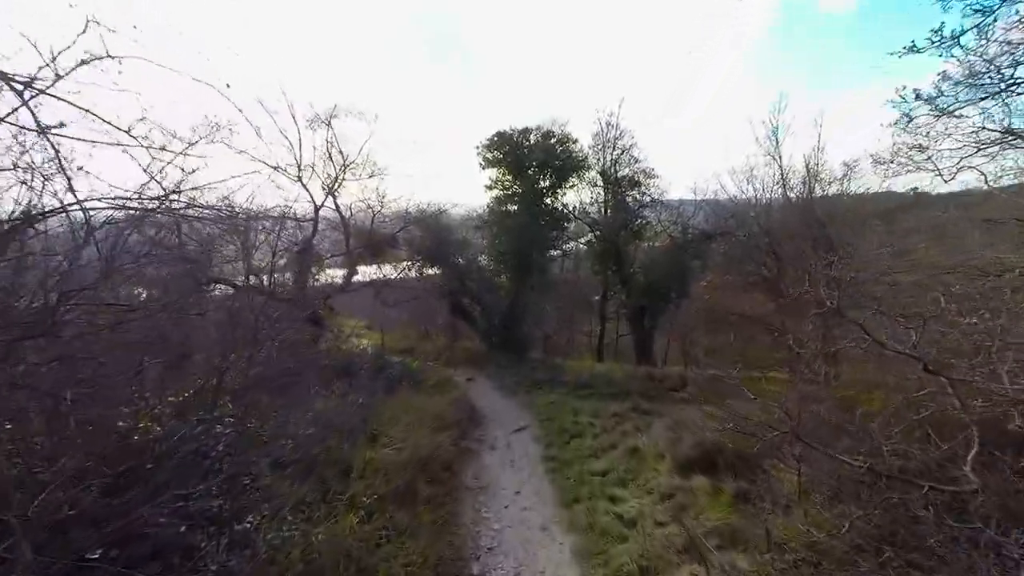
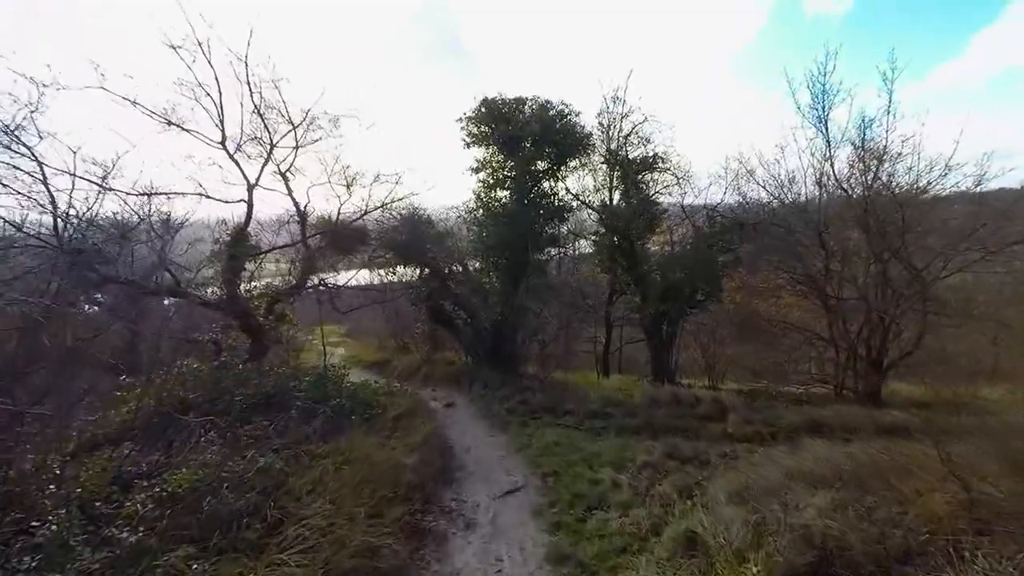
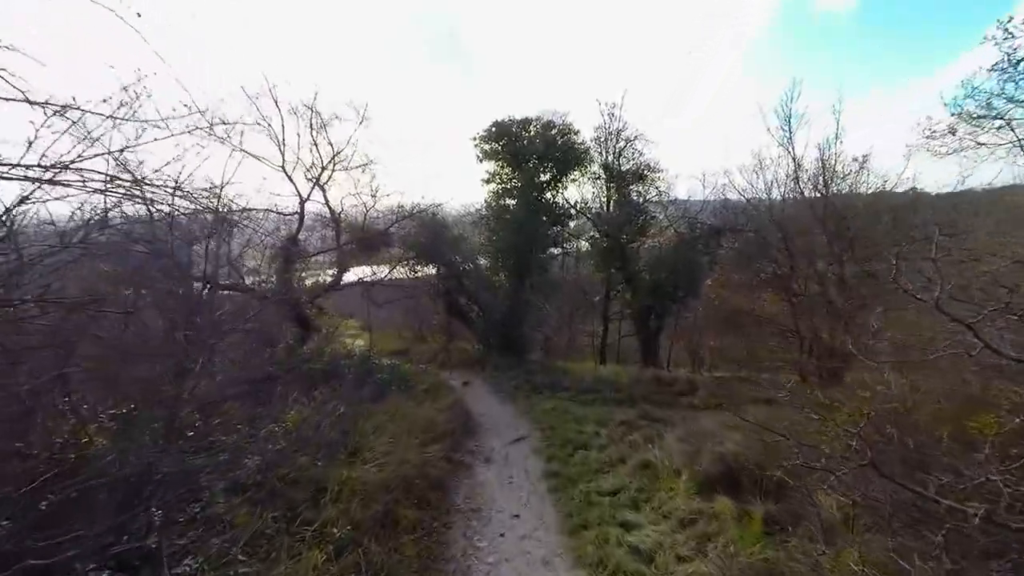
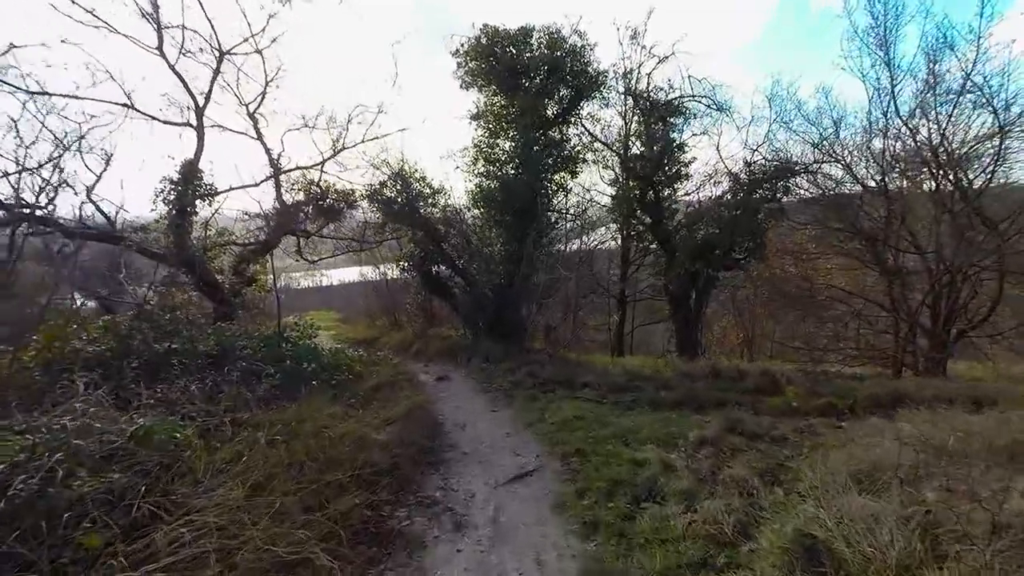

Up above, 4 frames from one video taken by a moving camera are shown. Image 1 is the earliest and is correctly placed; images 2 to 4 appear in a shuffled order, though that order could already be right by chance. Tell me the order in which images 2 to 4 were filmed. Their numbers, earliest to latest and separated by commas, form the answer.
3, 2, 4
